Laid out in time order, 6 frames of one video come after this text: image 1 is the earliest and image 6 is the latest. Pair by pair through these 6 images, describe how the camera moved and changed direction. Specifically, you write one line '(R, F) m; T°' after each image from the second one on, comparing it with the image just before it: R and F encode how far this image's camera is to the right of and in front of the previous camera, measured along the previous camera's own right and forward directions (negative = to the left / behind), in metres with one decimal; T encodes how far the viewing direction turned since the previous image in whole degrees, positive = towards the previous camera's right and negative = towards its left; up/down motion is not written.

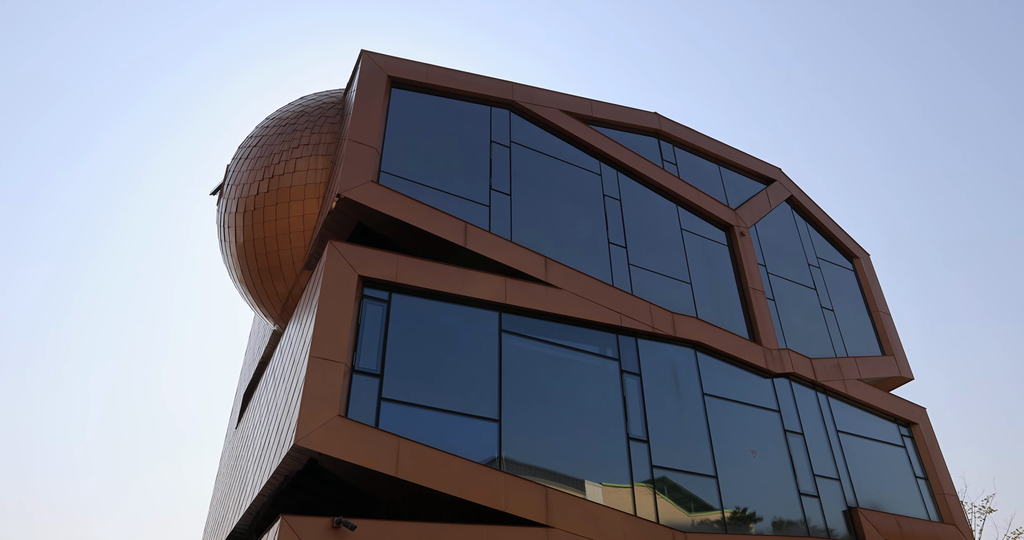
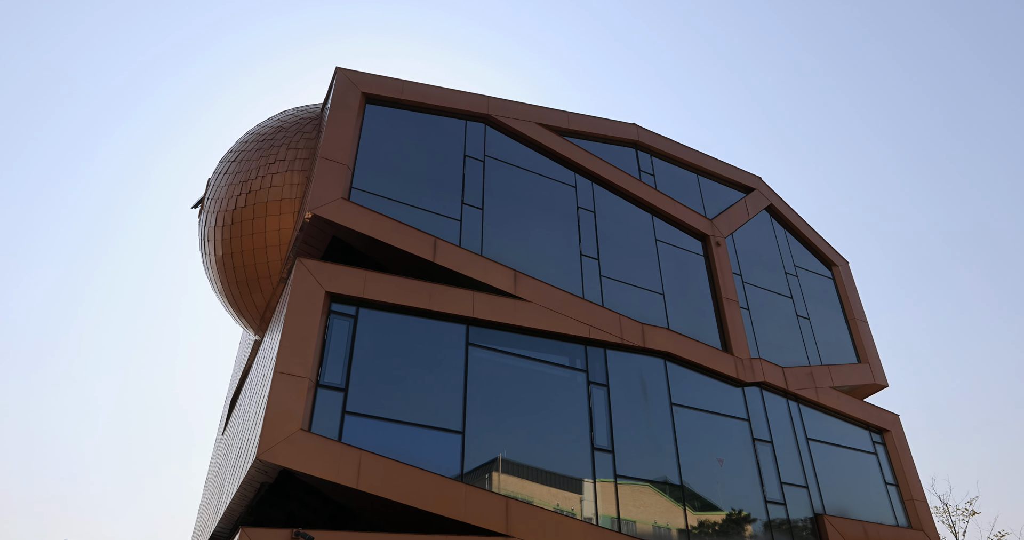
(+1.0, -0.3) m; -1°
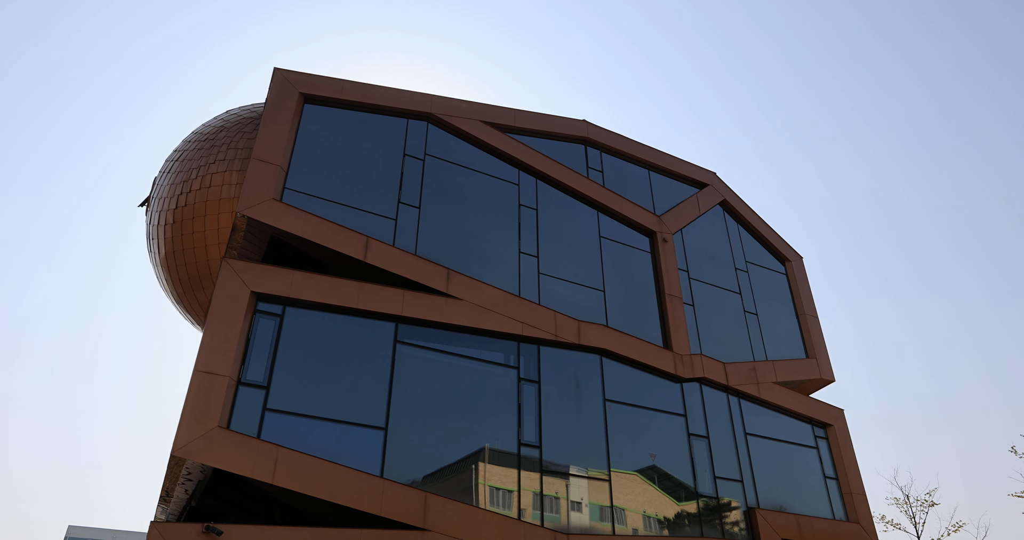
(+1.8, -0.2) m; -1°
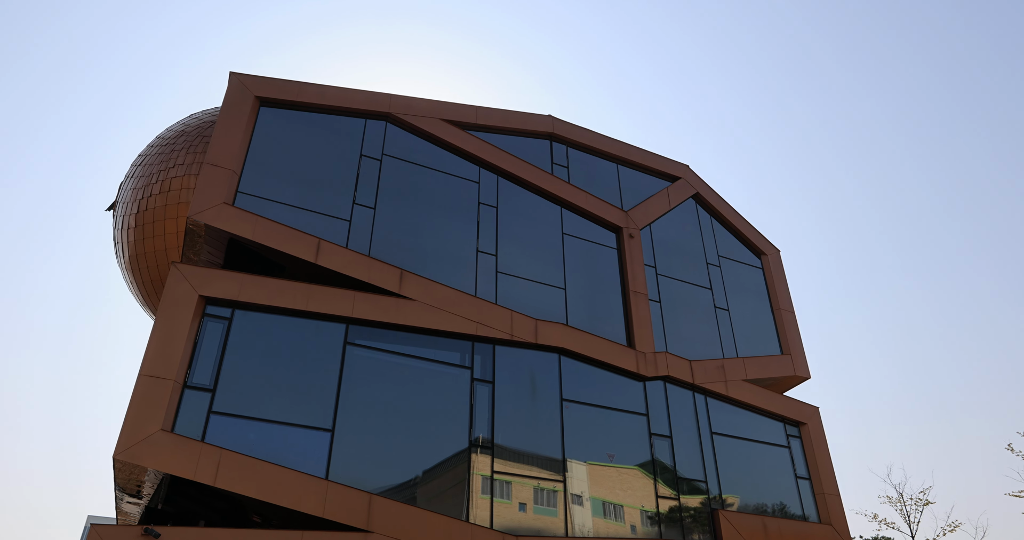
(+1.7, +0.1) m; -2°
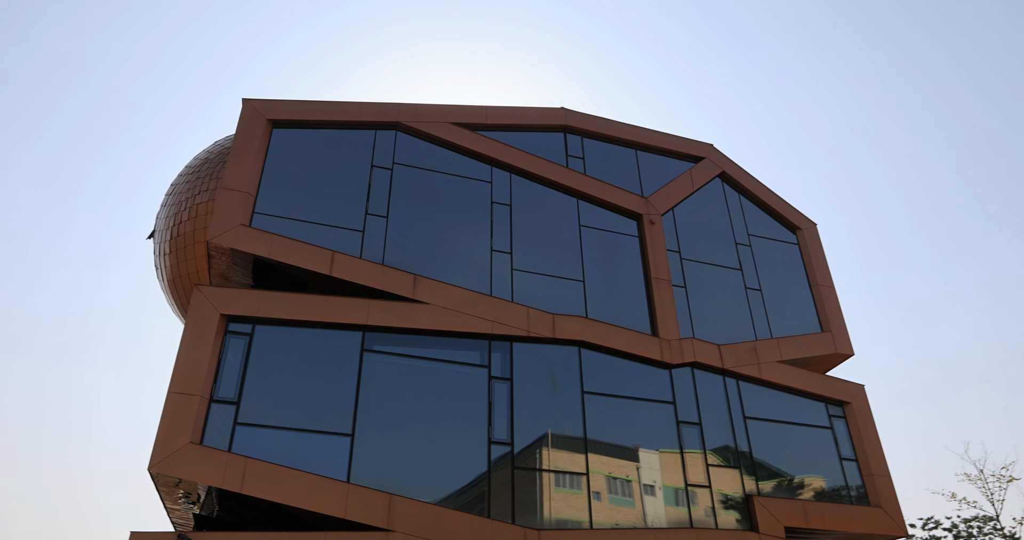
(+1.6, 0.0) m; -7°
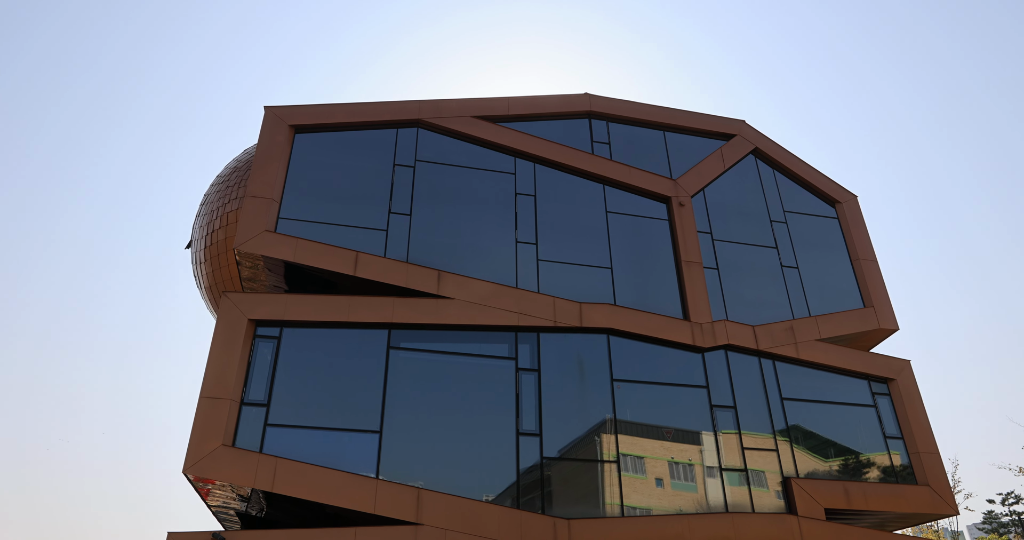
(+0.9, +0.2) m; -5°
